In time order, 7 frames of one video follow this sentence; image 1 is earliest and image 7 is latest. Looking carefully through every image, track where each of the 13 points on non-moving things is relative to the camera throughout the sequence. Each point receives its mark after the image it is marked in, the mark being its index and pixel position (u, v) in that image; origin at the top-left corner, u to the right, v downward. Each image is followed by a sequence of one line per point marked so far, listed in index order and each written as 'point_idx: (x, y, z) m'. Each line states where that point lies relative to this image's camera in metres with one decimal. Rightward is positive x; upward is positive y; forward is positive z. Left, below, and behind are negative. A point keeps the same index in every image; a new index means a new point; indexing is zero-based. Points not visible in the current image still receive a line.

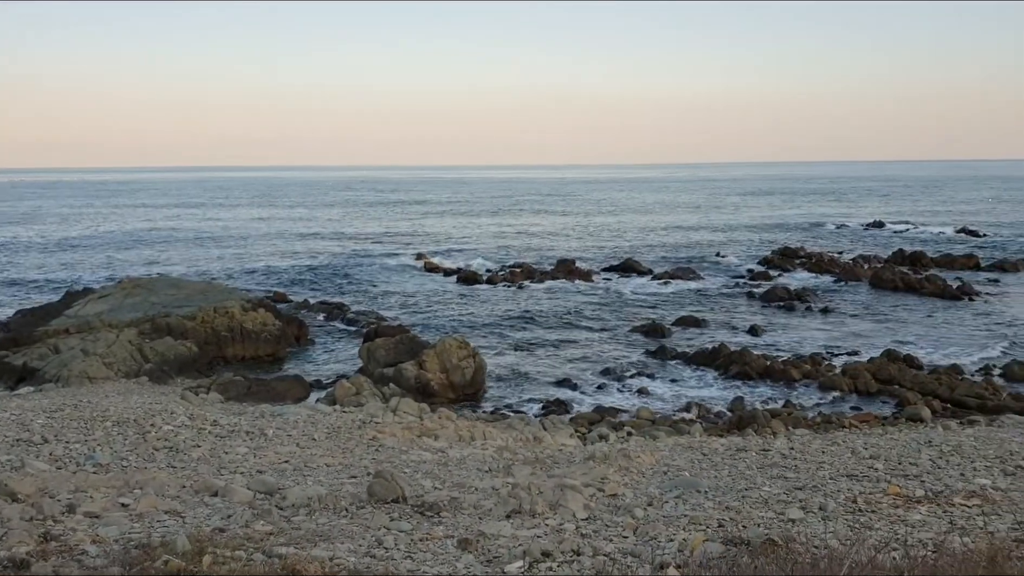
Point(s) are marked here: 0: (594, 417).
0: (+1.8, -3.0, +18.0) m
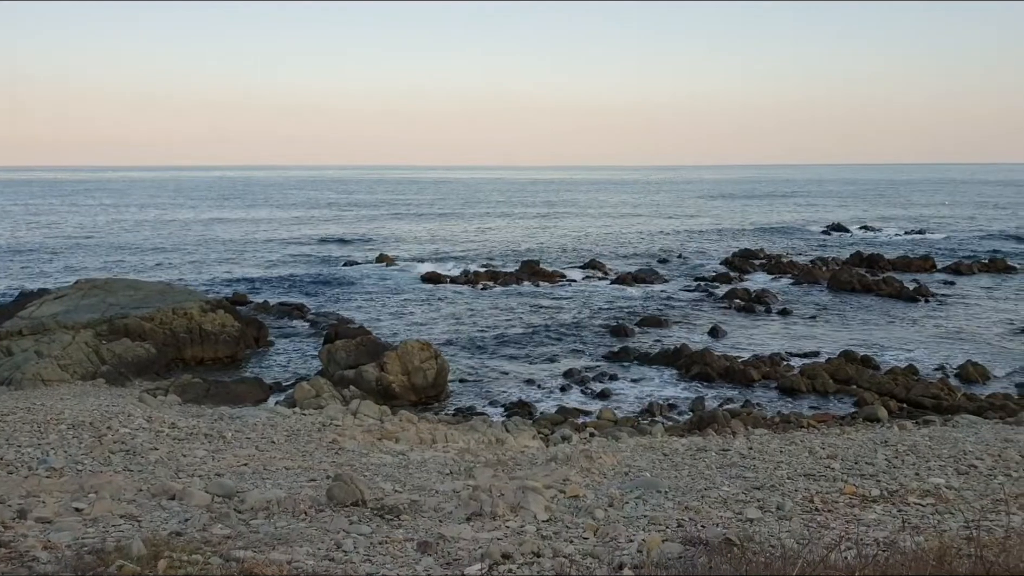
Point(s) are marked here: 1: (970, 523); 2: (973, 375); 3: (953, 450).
0: (+0.9, -3.0, +18.0) m
1: (+7.5, -3.8, +12.6) m
2: (+11.3, -2.2, +19.5) m
3: (+8.8, -3.3, +15.7) m
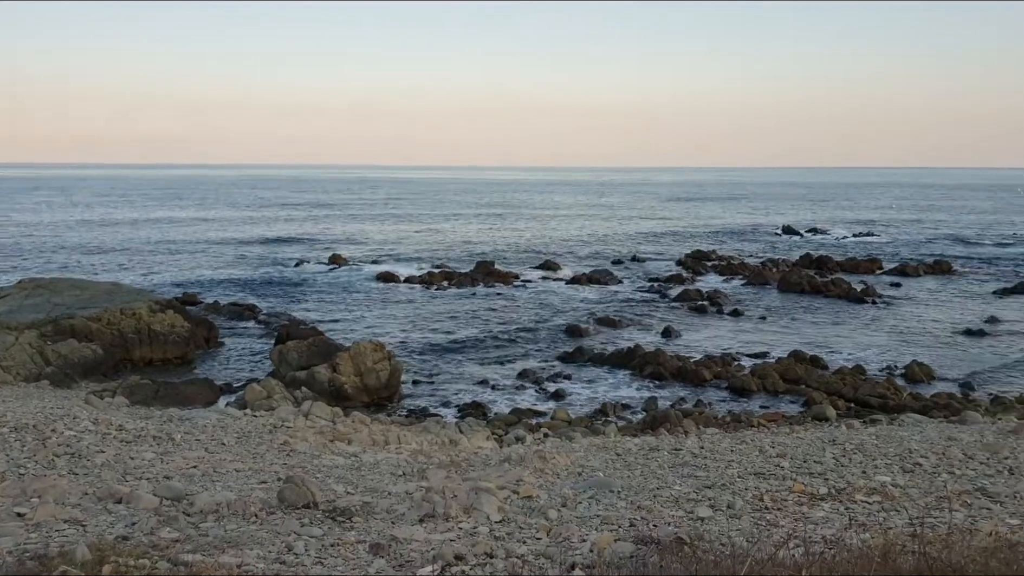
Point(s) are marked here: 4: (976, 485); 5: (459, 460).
0: (-0.1, -3.0, +18.0) m
1: (+6.7, -3.8, +12.8) m
2: (+10.2, -2.2, +19.8) m
3: (+7.9, -3.3, +15.9) m
4: (+8.5, -3.6, +14.1) m
5: (-1.1, -3.5, +15.8) m
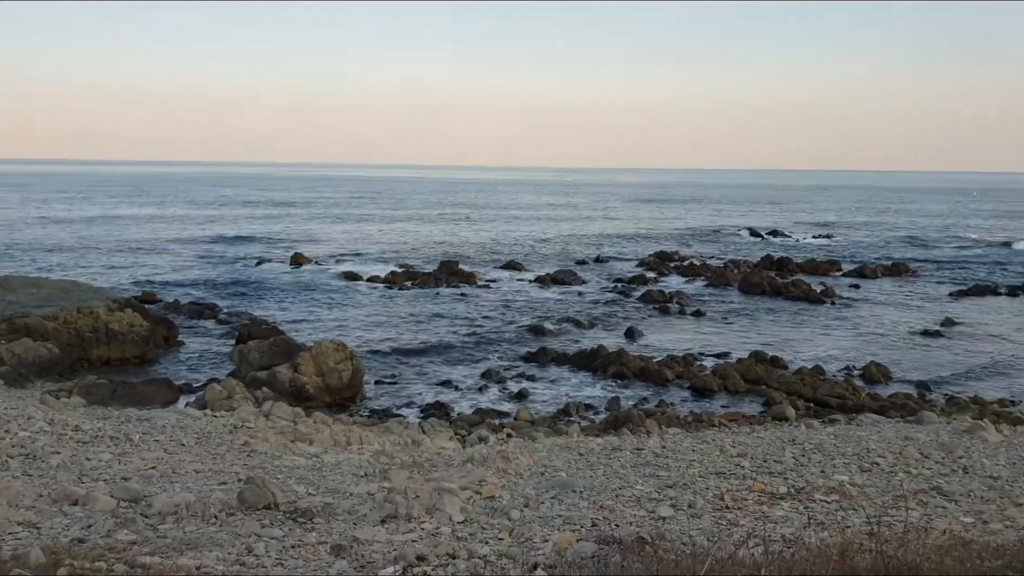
0: (-0.9, -3.0, +17.9) m
1: (+6.0, -3.8, +13.0) m
2: (+9.4, -2.3, +20.1) m
3: (+7.1, -3.3, +16.1) m
4: (+7.8, -3.6, +14.4) m
5: (-1.8, -3.5, +15.7) m
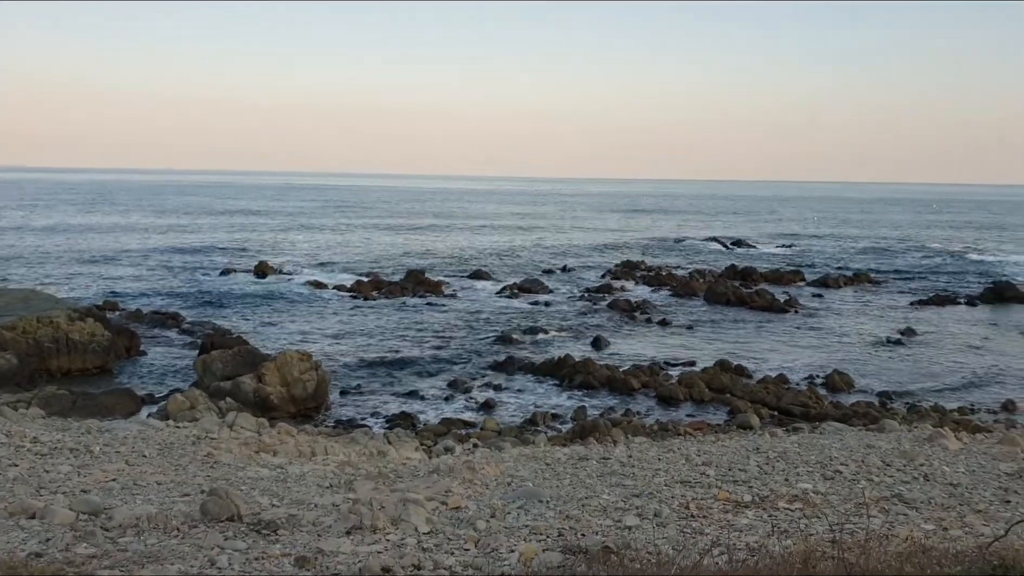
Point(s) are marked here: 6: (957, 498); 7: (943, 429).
0: (-1.7, -3.2, +17.9) m
1: (+5.4, -4.0, +13.1) m
2: (+8.6, -2.5, +20.3) m
3: (+6.4, -3.5, +16.3) m
4: (+7.1, -3.8, +14.5) m
5: (-2.5, -3.7, +15.6) m
6: (+8.1, -3.8, +14.1) m
7: (+9.6, -3.2, +17.4) m
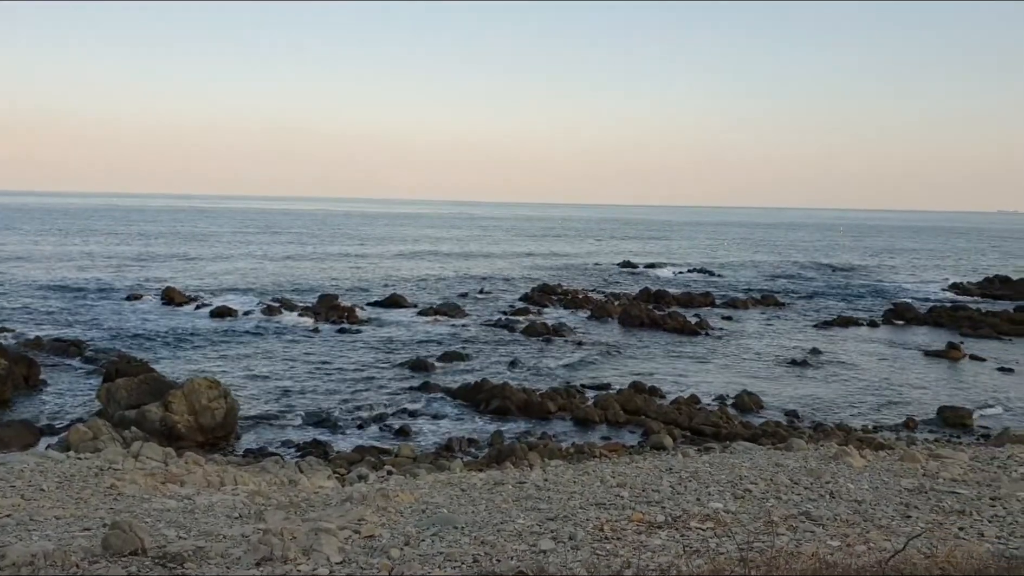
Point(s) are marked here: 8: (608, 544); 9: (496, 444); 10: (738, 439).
0: (-3.5, -3.8, +17.6) m
1: (+3.9, -4.4, +13.4) m
2: (+6.5, -3.1, +20.8) m
3: (+4.7, -4.0, +16.6) m
4: (+5.5, -4.2, +14.9) m
5: (-4.2, -4.2, +15.4) m
6: (+6.5, -4.2, +14.6) m
7: (+7.7, -3.7, +17.9) m
8: (+1.6, -4.5, +13.7) m
9: (-0.3, -3.7, +18.3) m
10: (+5.5, -3.6, +18.4) m
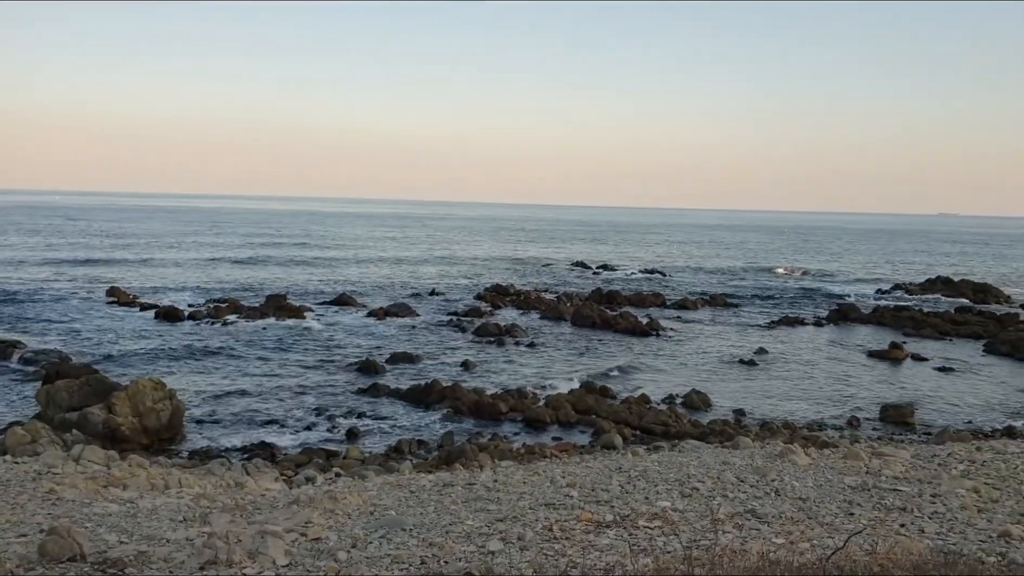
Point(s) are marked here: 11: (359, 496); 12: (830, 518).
0: (-4.6, -3.8, +17.5) m
1: (+2.9, -4.4, +13.5) m
2: (+5.3, -3.1, +21.0) m
3: (+3.6, -4.0, +16.8) m
4: (+4.5, -4.2, +15.1) m
5: (-5.2, -4.2, +15.2) m
6: (+5.5, -4.3, +14.8) m
7: (+6.6, -3.7, +18.2) m
8: (+0.6, -4.5, +13.7) m
9: (-1.4, -3.7, +18.2) m
10: (+4.3, -3.6, +18.6) m
11: (-3.1, -4.2, +15.9) m
12: (+5.8, -4.3, +14.4) m
